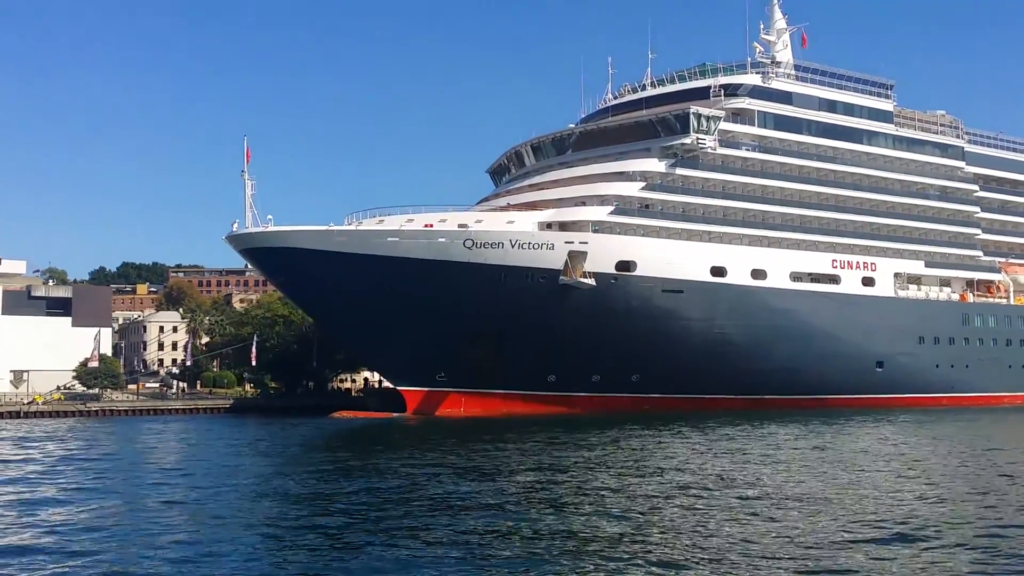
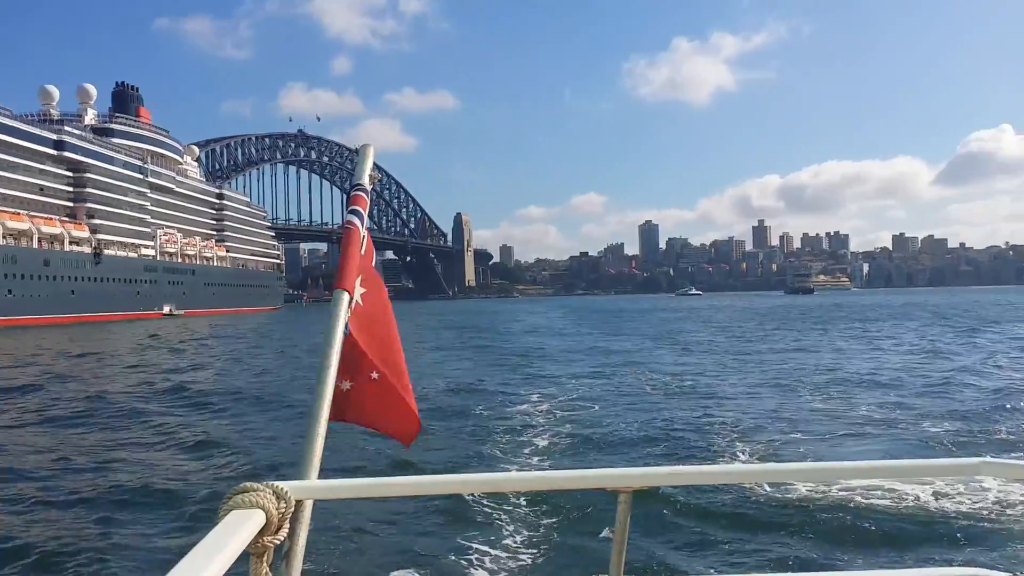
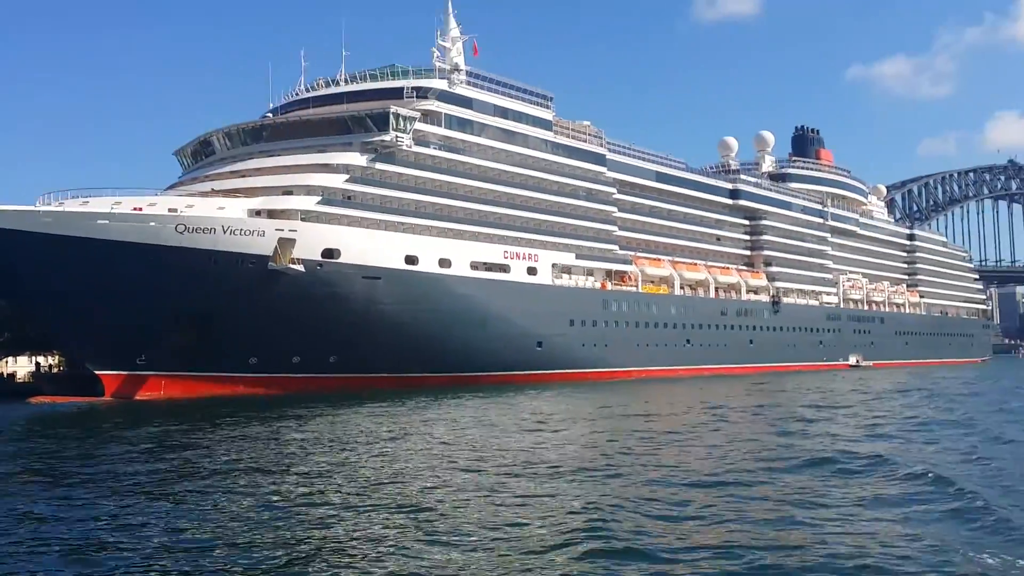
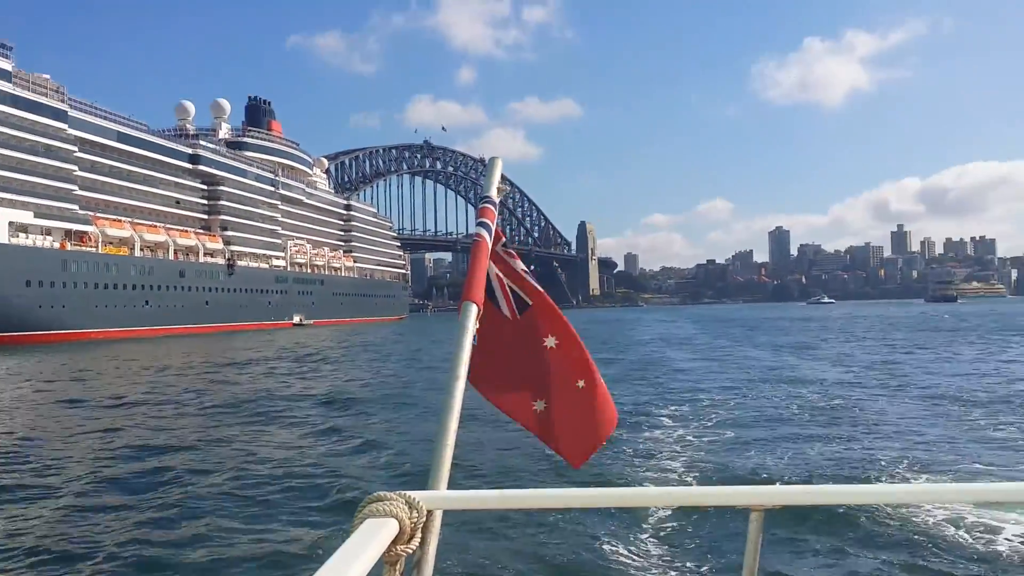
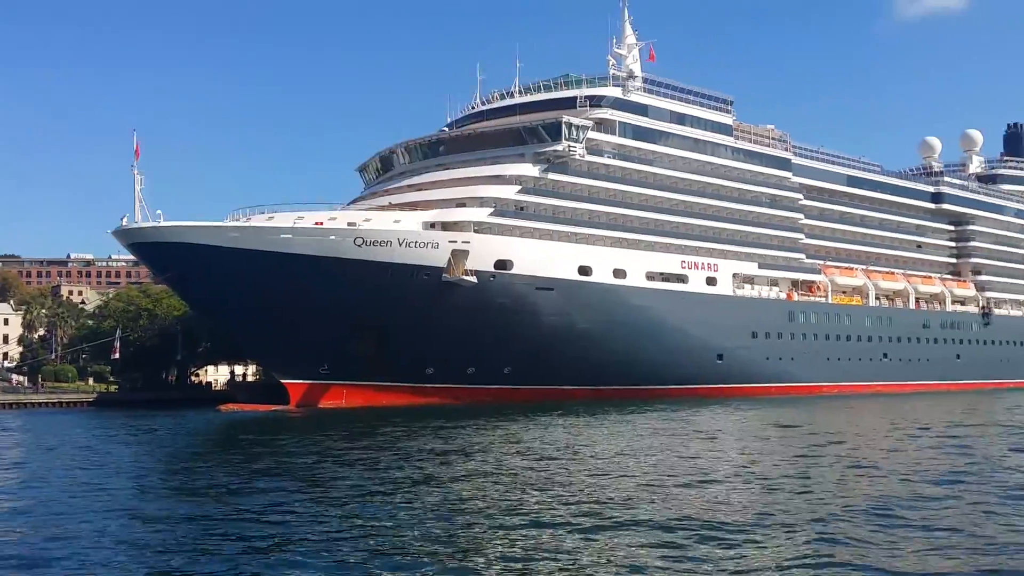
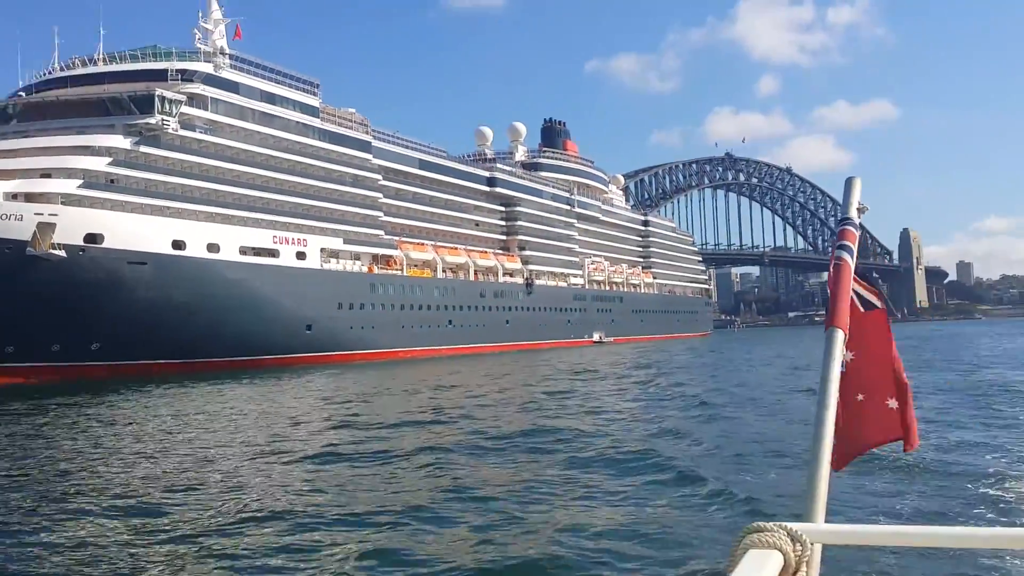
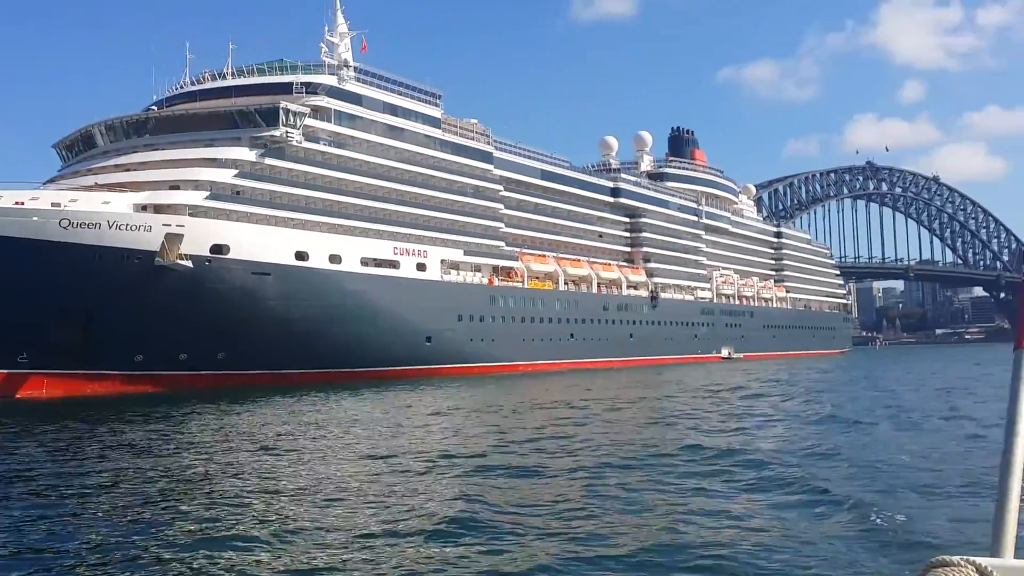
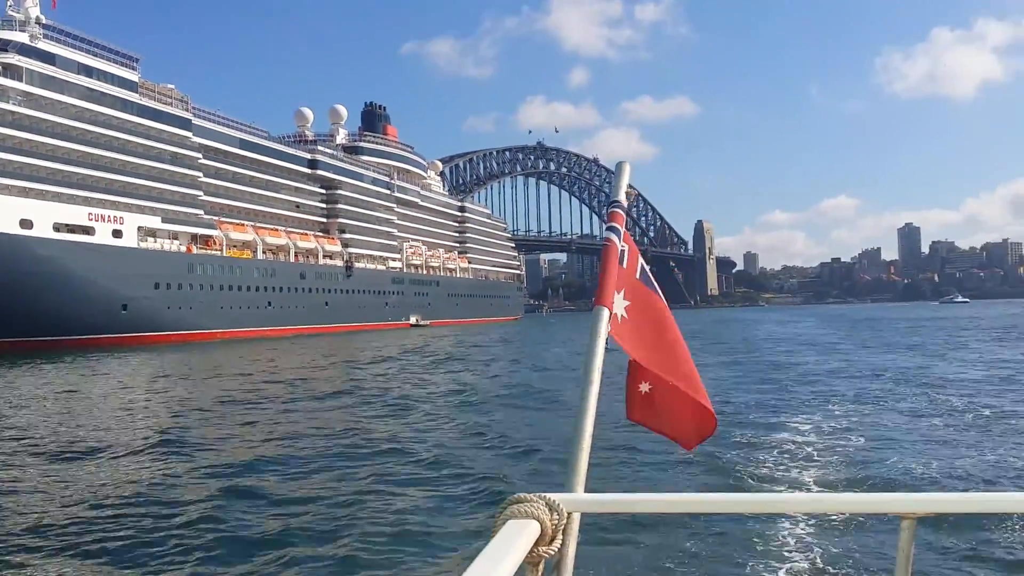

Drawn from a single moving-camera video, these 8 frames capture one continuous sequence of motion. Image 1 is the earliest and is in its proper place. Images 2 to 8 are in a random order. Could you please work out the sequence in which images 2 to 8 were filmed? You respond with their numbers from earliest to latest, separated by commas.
5, 3, 7, 6, 8, 4, 2
